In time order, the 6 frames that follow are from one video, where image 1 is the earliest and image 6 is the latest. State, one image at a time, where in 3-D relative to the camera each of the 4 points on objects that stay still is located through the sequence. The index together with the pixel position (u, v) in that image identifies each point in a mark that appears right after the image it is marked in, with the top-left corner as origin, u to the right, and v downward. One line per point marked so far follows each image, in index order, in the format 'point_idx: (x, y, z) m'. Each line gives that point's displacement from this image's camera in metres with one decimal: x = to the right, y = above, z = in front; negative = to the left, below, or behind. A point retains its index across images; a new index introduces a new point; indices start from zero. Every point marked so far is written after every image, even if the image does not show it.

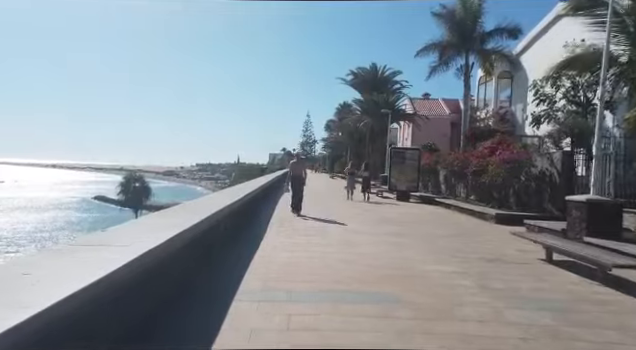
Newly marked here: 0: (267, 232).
0: (-1.6, -1.8, +11.0) m
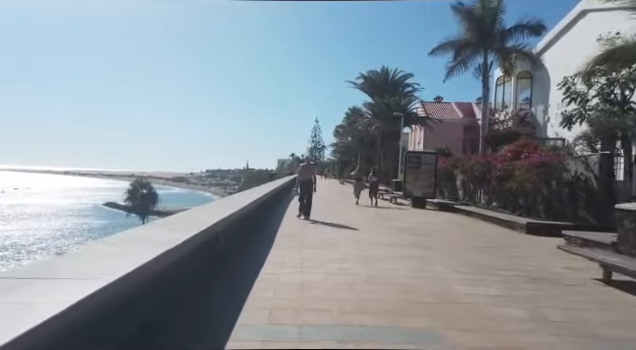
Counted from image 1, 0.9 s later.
0: (-1.2, -1.9, +9.9) m
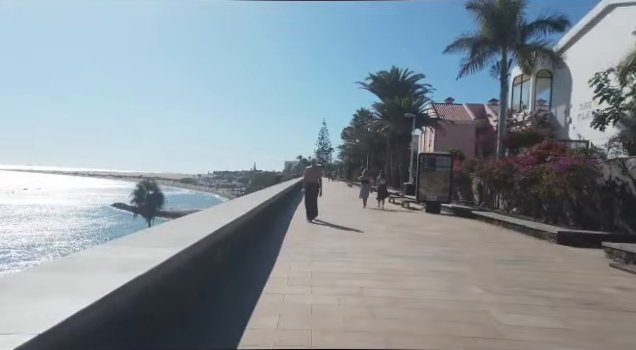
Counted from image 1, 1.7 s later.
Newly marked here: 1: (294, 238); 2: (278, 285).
0: (-0.9, -2.0, +9.0) m
1: (-0.8, -2.0, +11.1) m
2: (-0.7, -2.0, +6.2) m
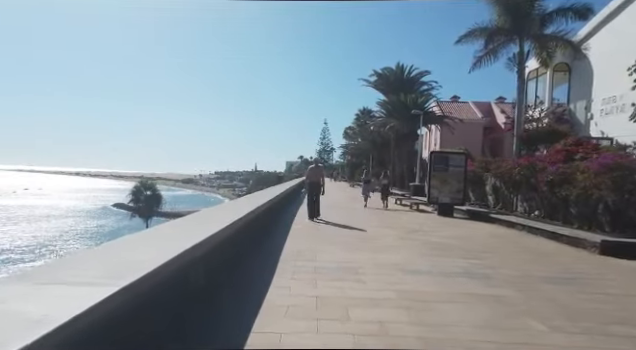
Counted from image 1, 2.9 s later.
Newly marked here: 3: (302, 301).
0: (-0.8, -2.0, +7.6) m
1: (-0.6, -2.0, +9.6) m
2: (-0.6, -2.0, +4.8) m
3: (-0.2, -2.0, +5.4) m
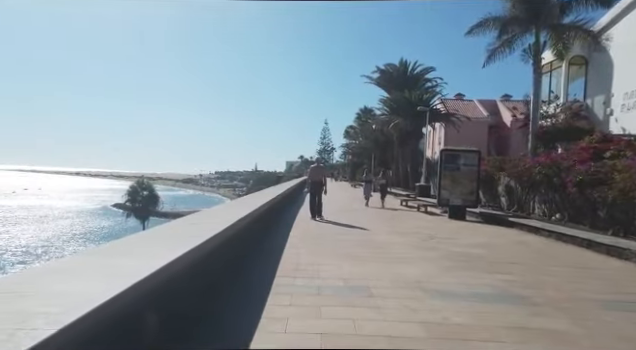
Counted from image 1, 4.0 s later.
0: (-0.7, -2.0, +6.3) m
1: (-0.6, -2.0, +8.4) m
2: (-0.6, -2.0, +3.5) m
3: (-0.2, -2.0, +4.2) m
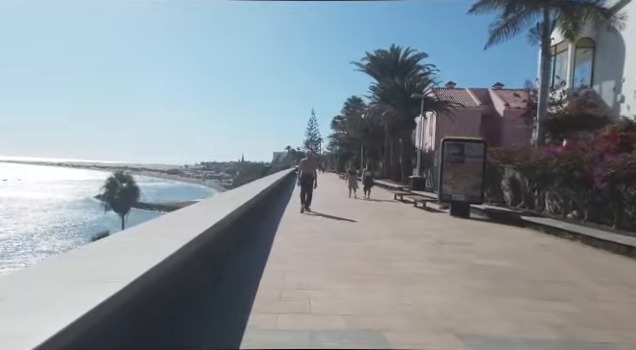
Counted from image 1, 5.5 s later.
0: (-0.9, -2.0, +4.5) m
1: (-0.8, -1.9, +6.5) m
2: (-0.6, -2.0, +1.7) m
3: (-0.2, -2.0, +2.4) m
